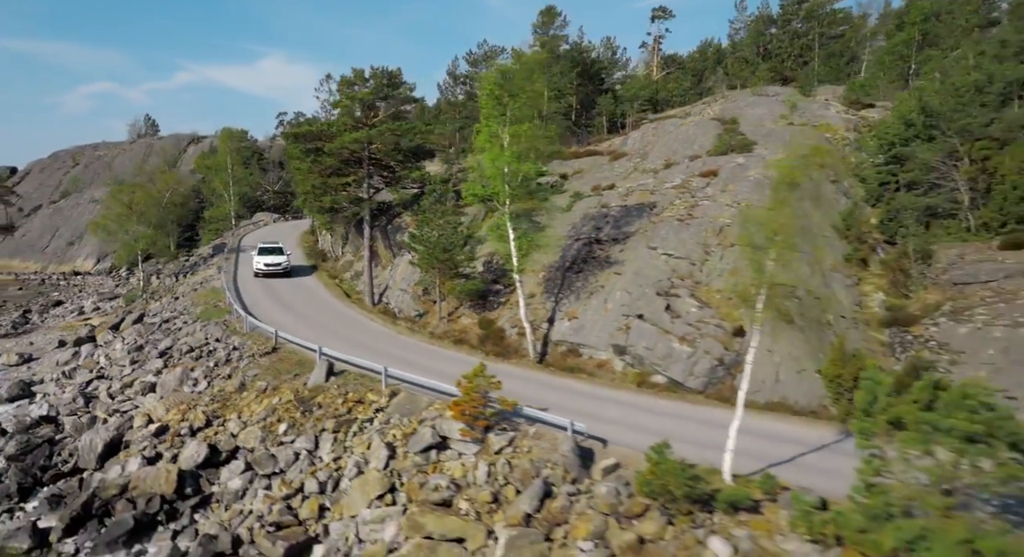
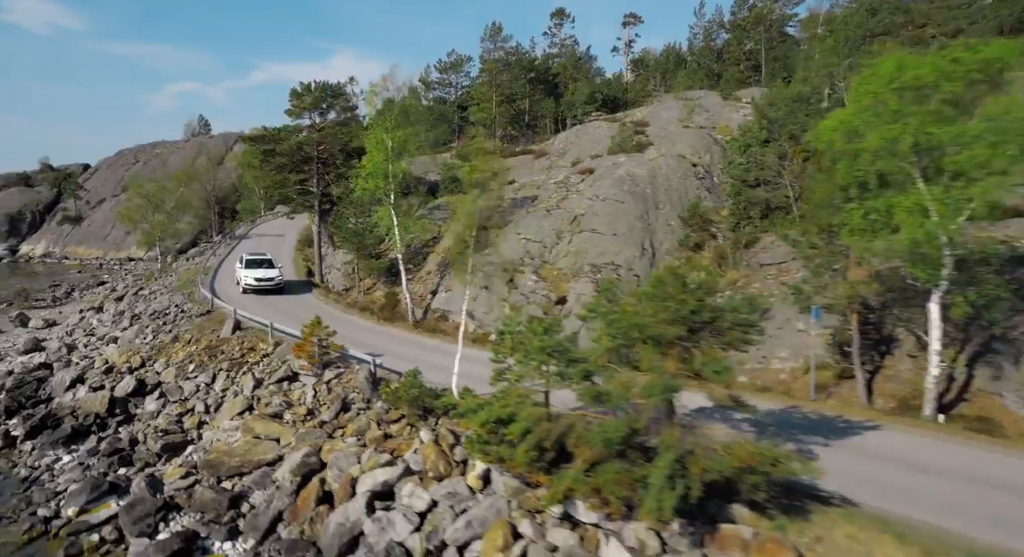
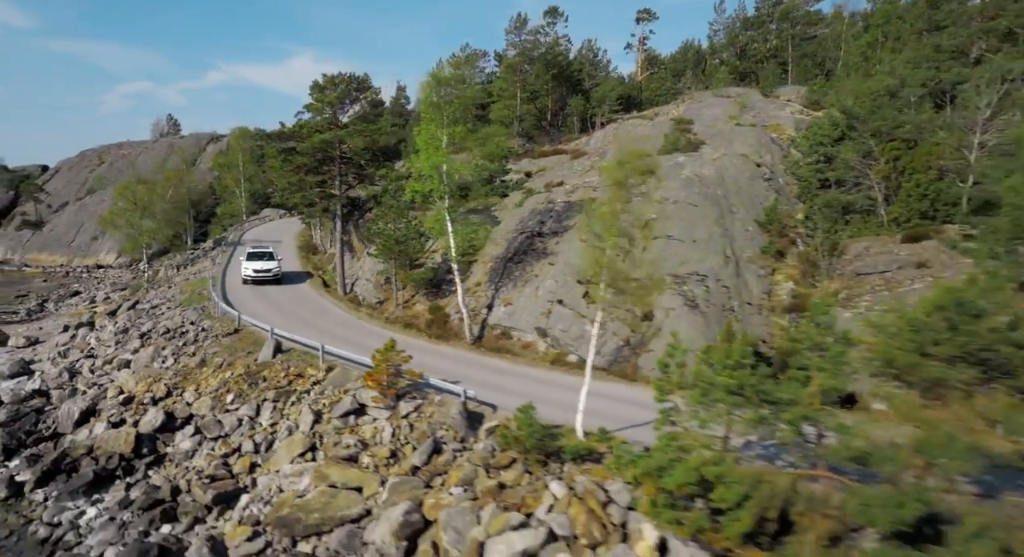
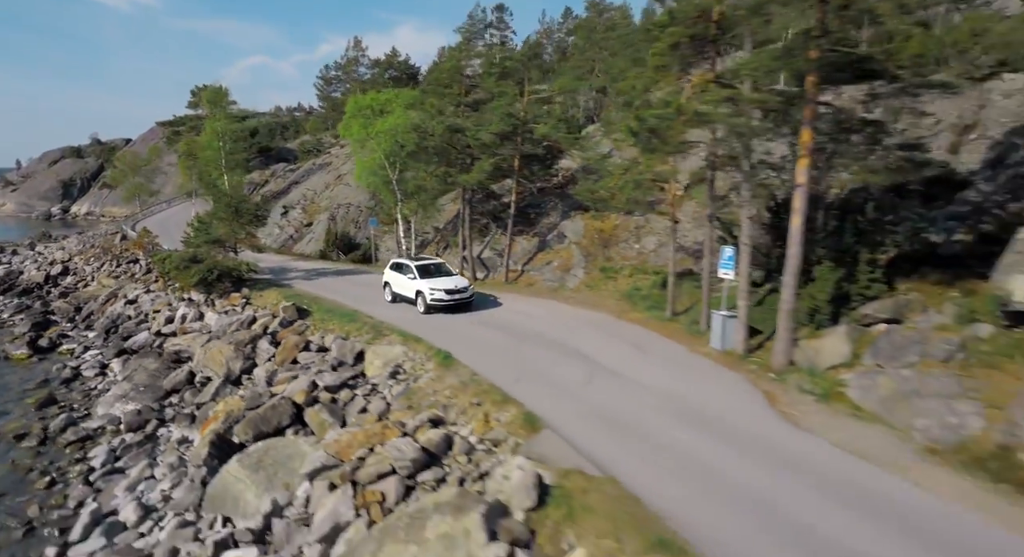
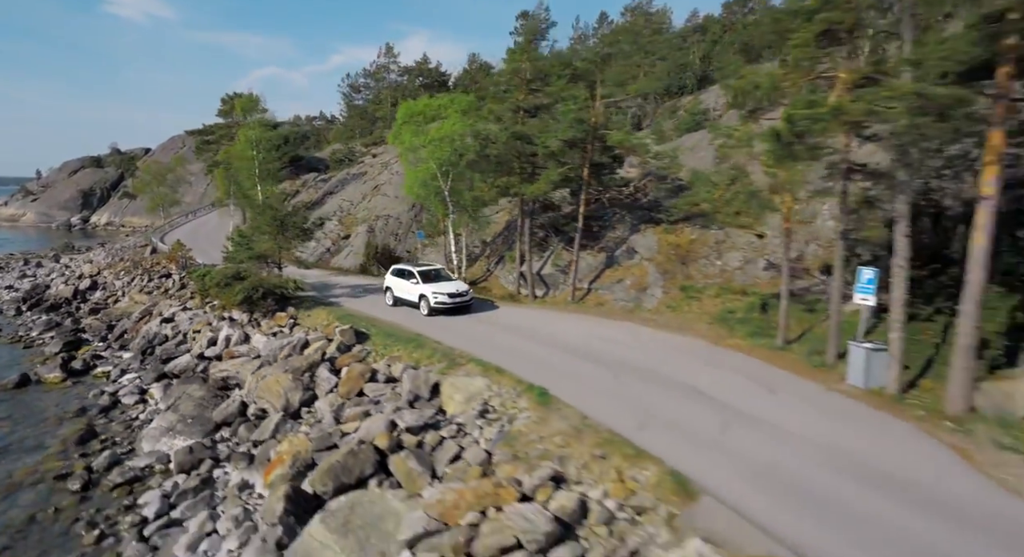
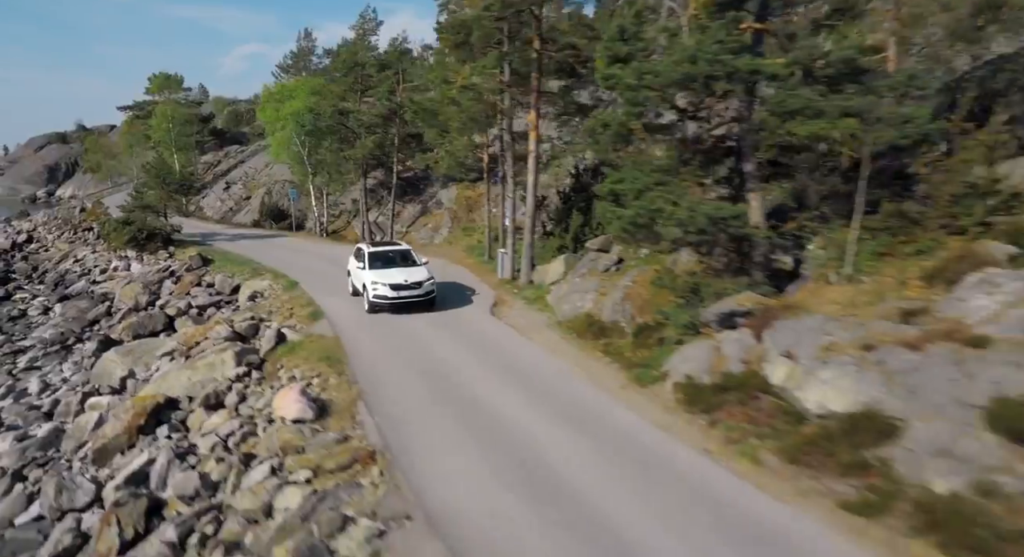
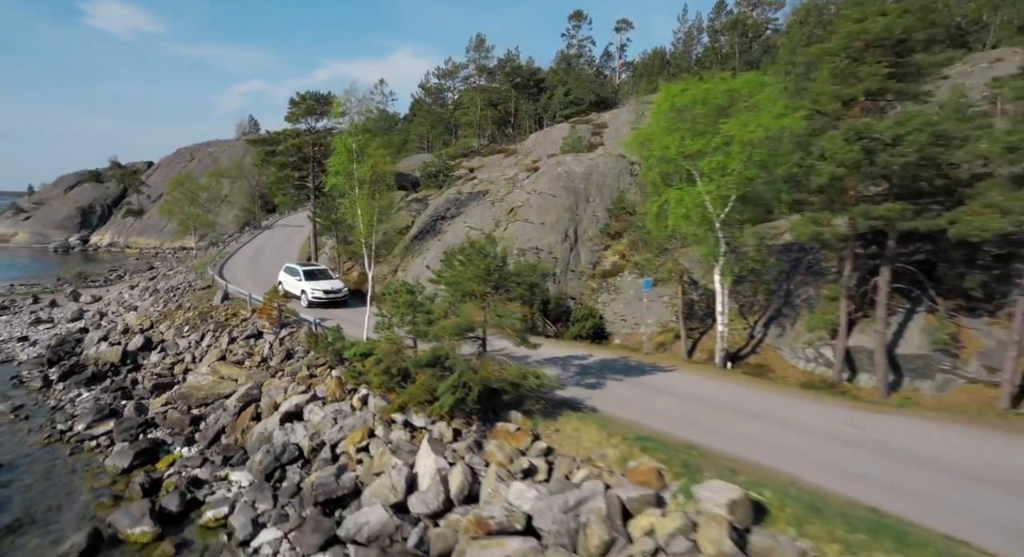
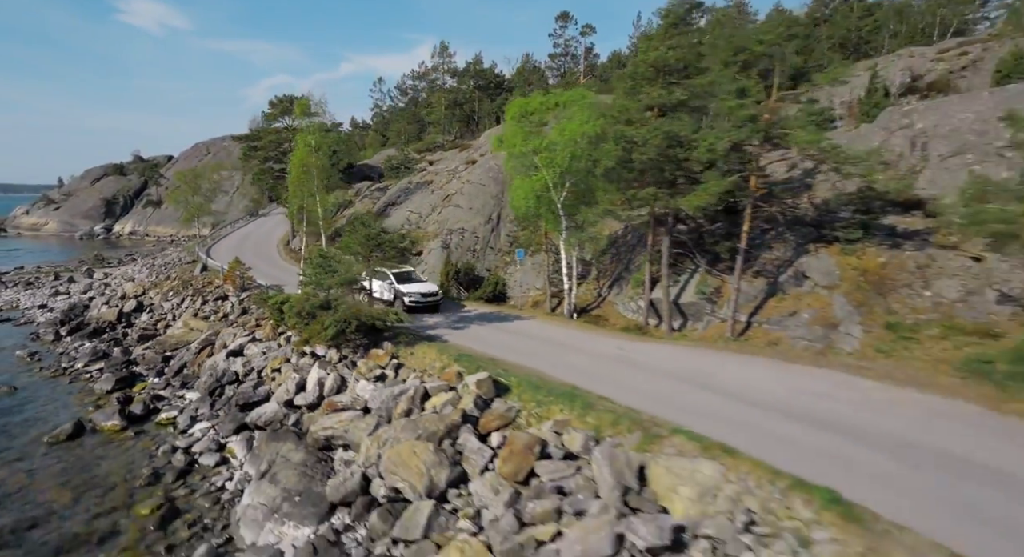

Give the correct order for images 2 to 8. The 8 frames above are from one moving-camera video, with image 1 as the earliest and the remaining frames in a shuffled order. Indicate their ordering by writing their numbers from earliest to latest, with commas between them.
3, 2, 7, 8, 5, 4, 6
